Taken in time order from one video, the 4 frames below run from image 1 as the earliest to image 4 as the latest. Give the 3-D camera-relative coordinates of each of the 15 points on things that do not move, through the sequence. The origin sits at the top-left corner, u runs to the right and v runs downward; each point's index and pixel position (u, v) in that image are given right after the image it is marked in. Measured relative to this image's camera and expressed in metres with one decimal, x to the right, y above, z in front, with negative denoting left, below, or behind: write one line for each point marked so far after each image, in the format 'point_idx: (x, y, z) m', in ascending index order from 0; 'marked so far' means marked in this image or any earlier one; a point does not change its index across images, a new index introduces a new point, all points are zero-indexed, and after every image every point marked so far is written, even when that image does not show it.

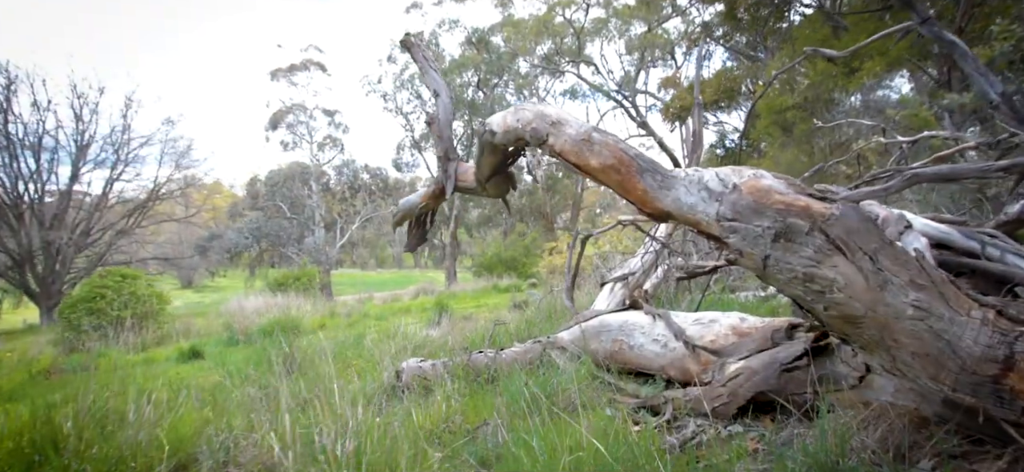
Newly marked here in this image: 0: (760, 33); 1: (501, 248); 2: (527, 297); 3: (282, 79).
0: (+3.3, +2.7, +8.4) m
1: (-0.3, -0.3, +15.9) m
2: (+0.2, -0.6, +6.6) m
3: (-6.4, +4.4, +18.2) m
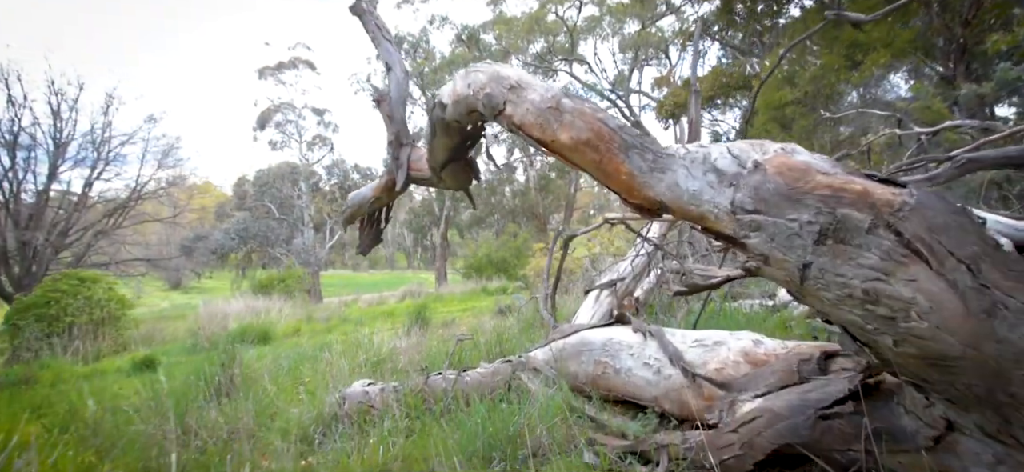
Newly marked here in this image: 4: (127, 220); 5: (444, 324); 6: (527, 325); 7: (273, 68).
0: (+3.1, +2.7, +8.1) m
1: (-0.5, -0.3, +15.6) m
2: (0.0, -0.7, +6.2) m
3: (-6.7, +4.4, +17.8) m
4: (-5.3, +0.2, +9.3) m
5: (-0.6, -0.8, +5.8) m
6: (+0.1, -0.7, +4.4) m
7: (-6.5, +4.5, +17.4) m
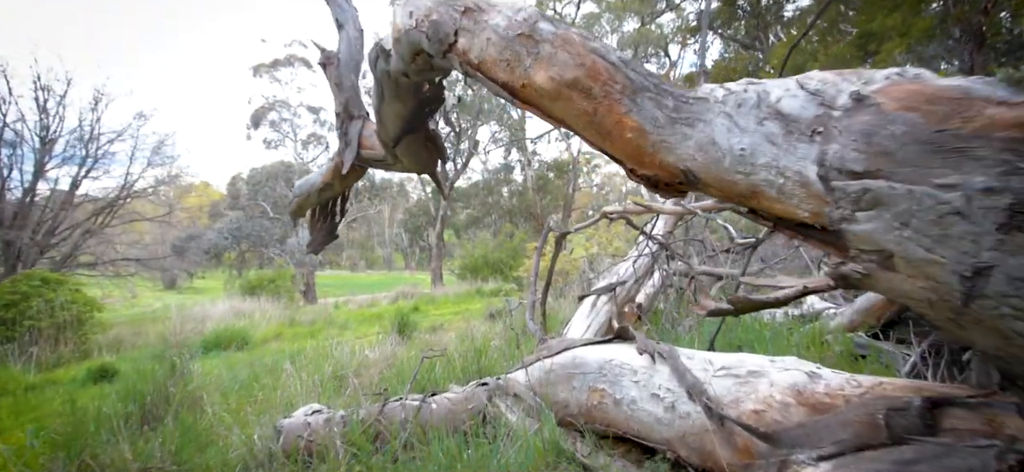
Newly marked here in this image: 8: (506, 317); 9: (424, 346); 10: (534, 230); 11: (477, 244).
0: (+3.1, +2.7, +7.7) m
1: (-0.6, -0.3, +15.2) m
2: (-0.1, -0.6, +5.9) m
3: (-6.8, +4.4, +17.4) m
4: (-5.4, +0.2, +9.0) m
5: (-0.7, -0.8, +5.4) m
6: (0.0, -0.6, +4.0) m
7: (-6.5, +4.5, +17.0) m
8: (0.0, -0.6, +4.8) m
9: (-0.5, -0.7, +3.9) m
10: (+0.6, +0.1, +17.8) m
11: (-0.9, -0.2, +16.1) m
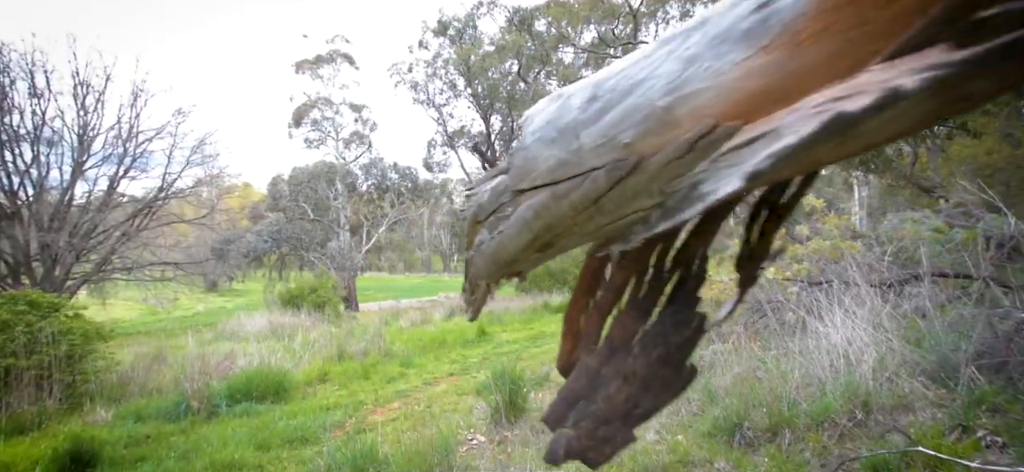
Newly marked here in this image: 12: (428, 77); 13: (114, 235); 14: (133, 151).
0: (+4.1, +2.5, +6.0) m
1: (+0.8, -0.4, +13.6) m
2: (+0.8, -0.8, +4.3) m
3: (-5.2, +4.3, +16.2) m
4: (-4.3, +0.2, +7.7) m
5: (+0.1, -0.9, +3.9) m
6: (+0.8, -0.7, +2.4) m
7: (-5.0, +4.4, +15.8) m
8: (+0.8, -0.7, +3.2) m
9: (+0.2, -0.8, +2.4) m
10: (+2.1, 0.0, +16.1) m
11: (+0.5, -0.3, +14.6) m
12: (-1.8, +3.5, +13.9) m
13: (-4.7, 0.0, +7.4) m
14: (-4.4, +1.0, +7.3) m
